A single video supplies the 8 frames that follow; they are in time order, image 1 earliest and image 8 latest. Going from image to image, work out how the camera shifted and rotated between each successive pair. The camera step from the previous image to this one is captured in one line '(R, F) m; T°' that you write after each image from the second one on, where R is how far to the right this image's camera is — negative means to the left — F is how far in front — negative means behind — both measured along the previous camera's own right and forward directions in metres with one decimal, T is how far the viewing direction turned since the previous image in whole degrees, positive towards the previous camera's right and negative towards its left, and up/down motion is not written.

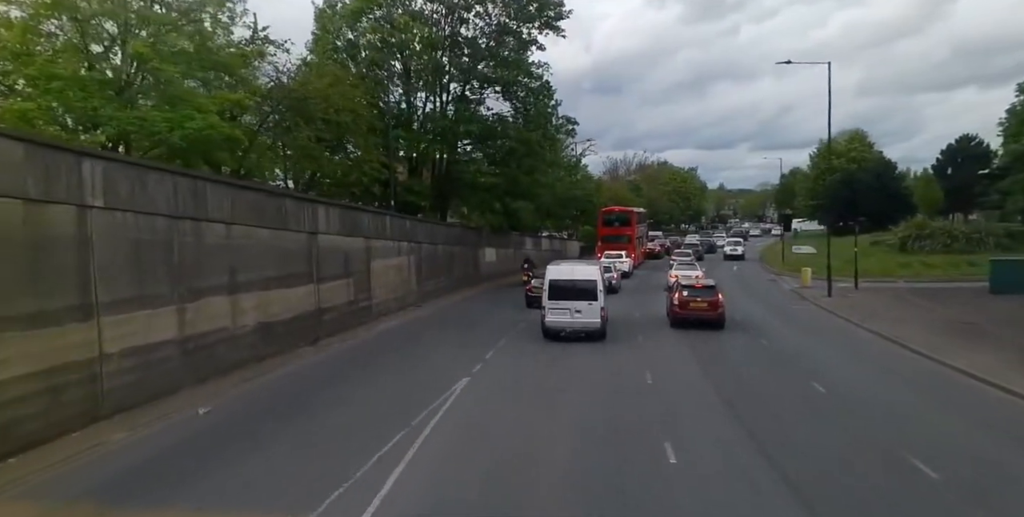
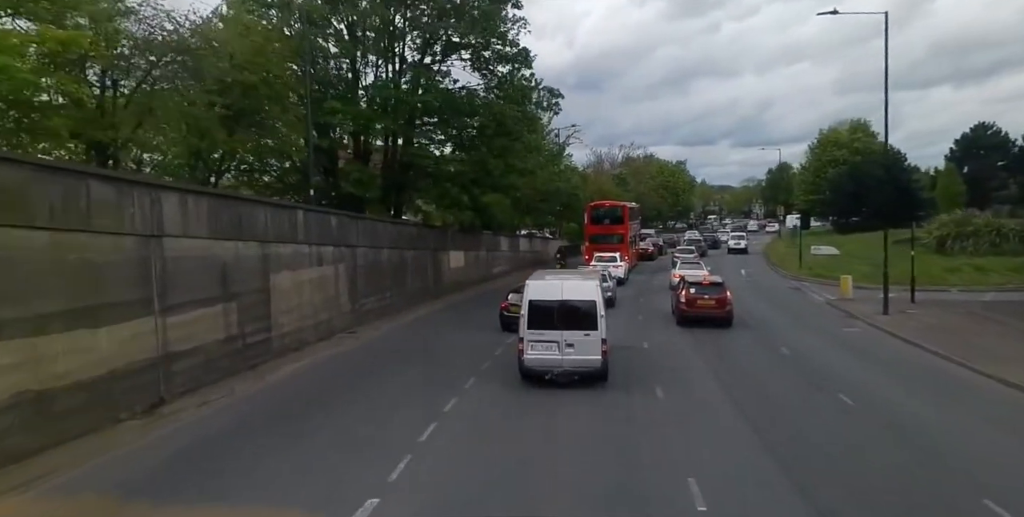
(+0.6, +7.5) m; +2°
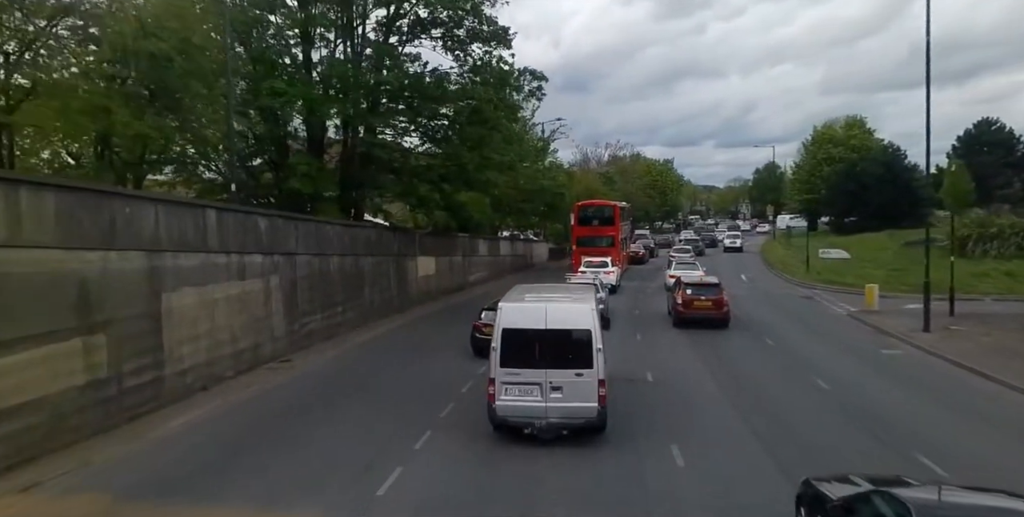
(+0.4, +4.1) m; +1°
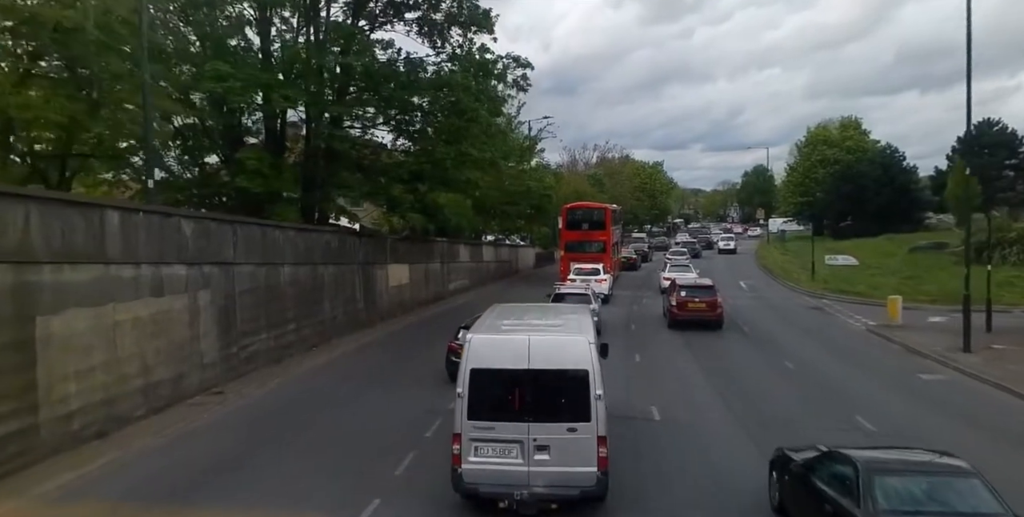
(+0.2, +2.9) m; +1°
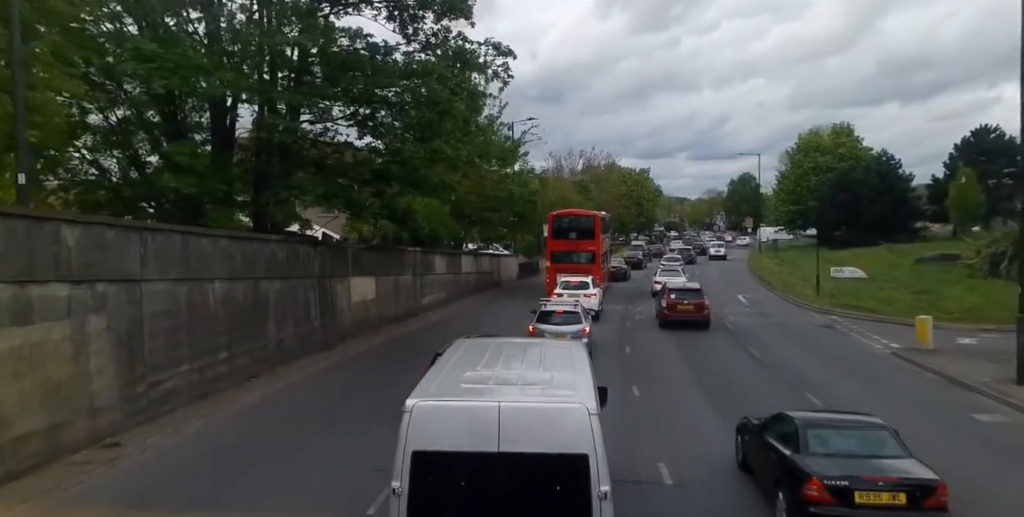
(+0.2, +3.0) m; +1°
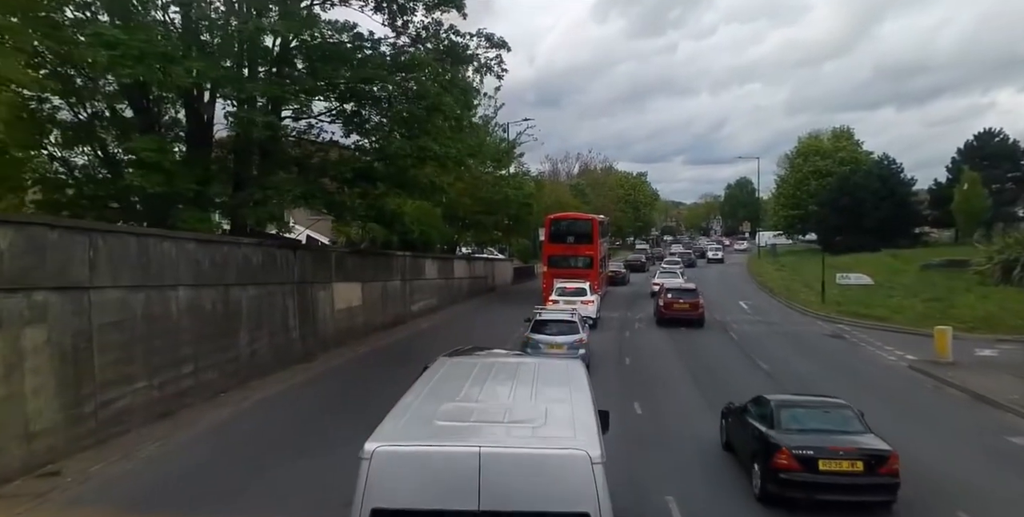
(+0.1, +1.3) m; 0°
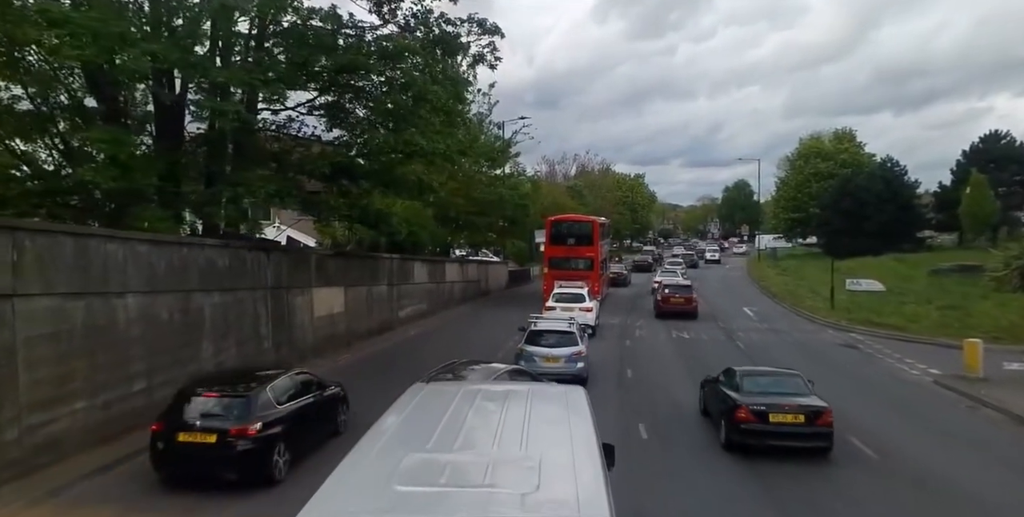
(+0.1, +1.5) m; 0°
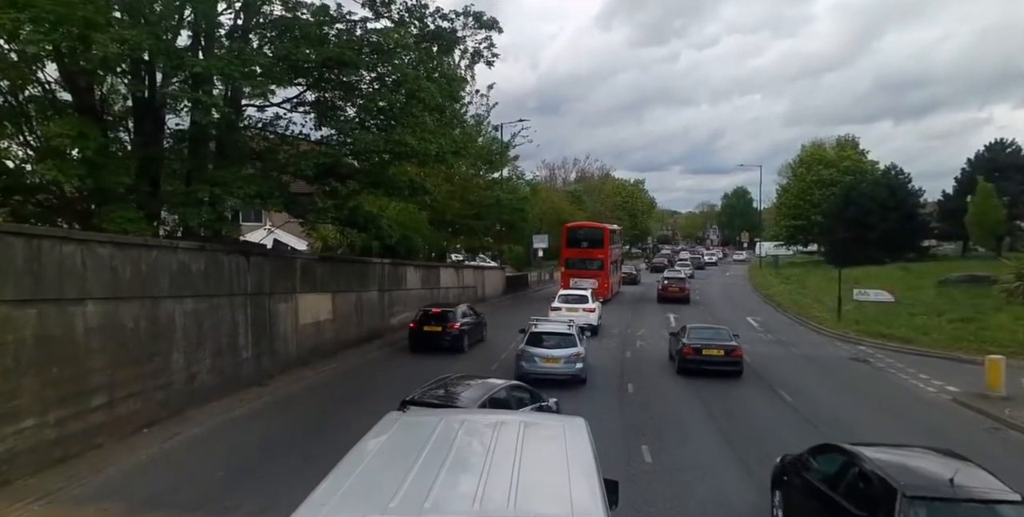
(+0.1, +1.0) m; 0°
